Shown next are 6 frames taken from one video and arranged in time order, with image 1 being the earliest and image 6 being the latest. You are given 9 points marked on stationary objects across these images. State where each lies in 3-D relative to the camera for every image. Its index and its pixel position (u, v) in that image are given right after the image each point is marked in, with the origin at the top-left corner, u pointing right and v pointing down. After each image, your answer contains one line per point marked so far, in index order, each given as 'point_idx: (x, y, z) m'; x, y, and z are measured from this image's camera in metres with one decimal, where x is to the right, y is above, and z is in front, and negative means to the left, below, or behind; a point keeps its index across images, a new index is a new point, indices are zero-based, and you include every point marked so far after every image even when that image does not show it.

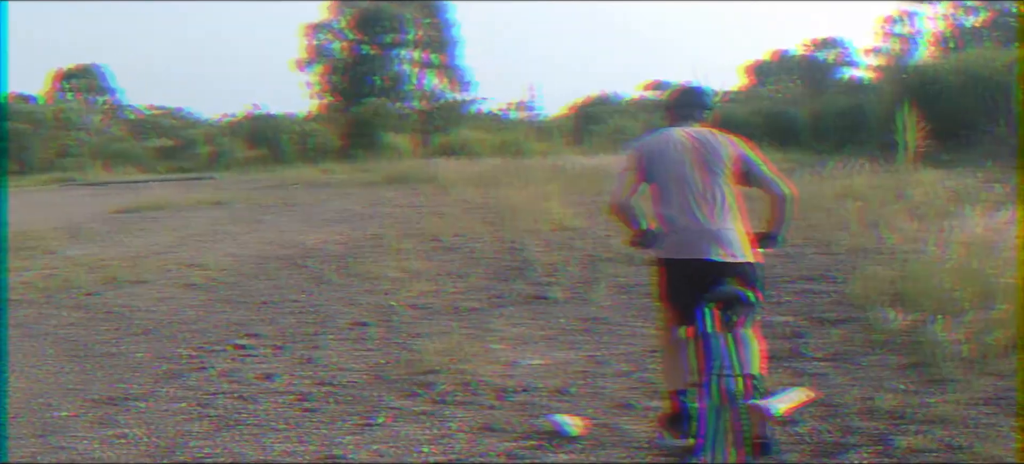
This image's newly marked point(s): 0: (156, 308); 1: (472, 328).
0: (-3.0, -0.6, +7.4) m
1: (-0.2, -0.7, +6.6) m
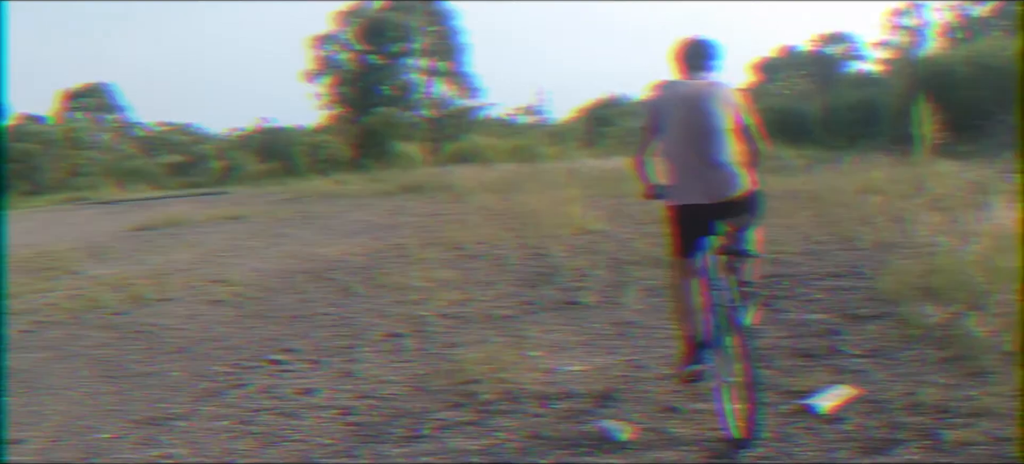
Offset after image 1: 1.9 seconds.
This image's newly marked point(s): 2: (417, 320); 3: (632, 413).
0: (-2.8, -0.8, +7.6) m
1: (0.0, -0.8, +6.8) m
2: (-0.8, -0.7, +7.3) m
3: (+0.8, -1.1, +5.6) m
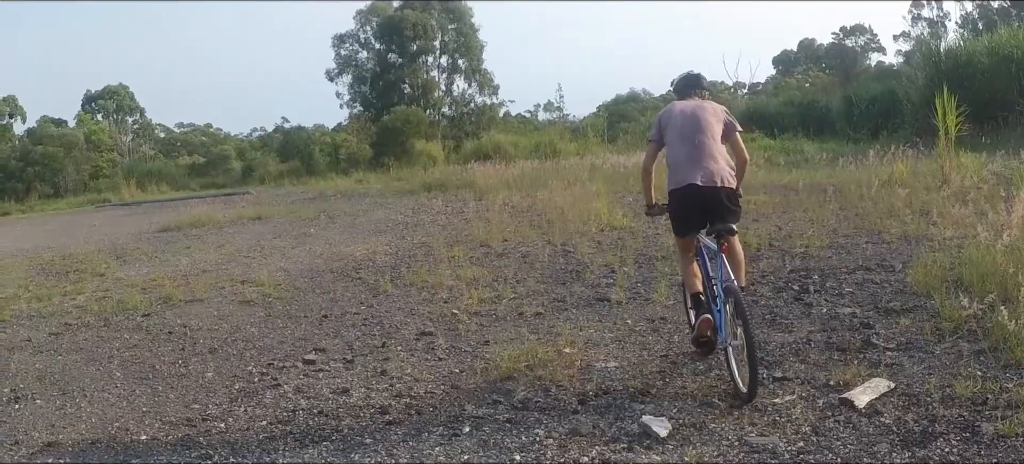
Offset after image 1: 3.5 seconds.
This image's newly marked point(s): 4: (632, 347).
0: (-2.5, -0.8, +7.7) m
1: (+0.2, -0.8, +7.0) m
2: (-0.5, -0.7, +7.4) m
3: (+1.0, -1.2, +5.8) m
4: (+0.9, -0.9, +6.7) m
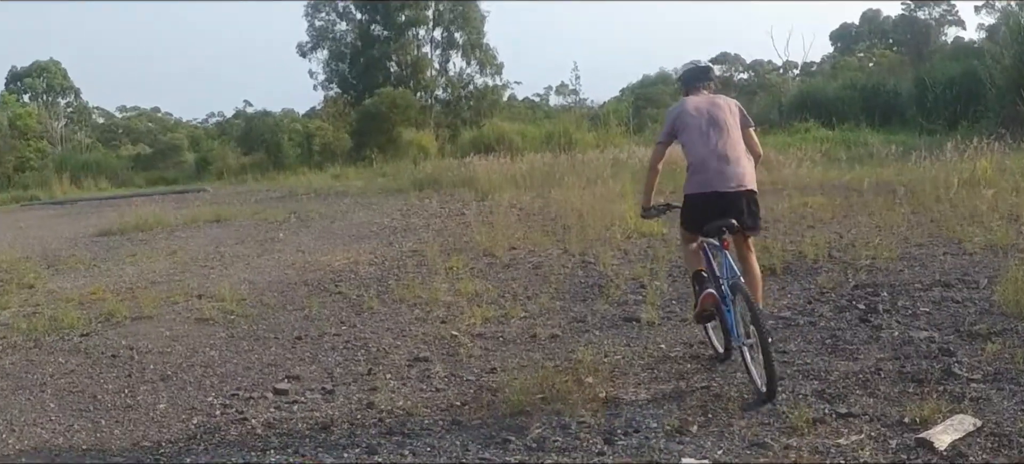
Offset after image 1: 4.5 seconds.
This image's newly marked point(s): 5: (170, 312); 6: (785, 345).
0: (-2.5, -0.9, +6.5) m
1: (+0.3, -0.8, +5.9) m
2: (-0.5, -0.7, +6.3) m
3: (+1.1, -1.2, +4.8) m
4: (+1.0, -0.9, +5.7) m
5: (-2.8, -0.6, +7.1) m
6: (+1.8, -0.8, +5.9) m
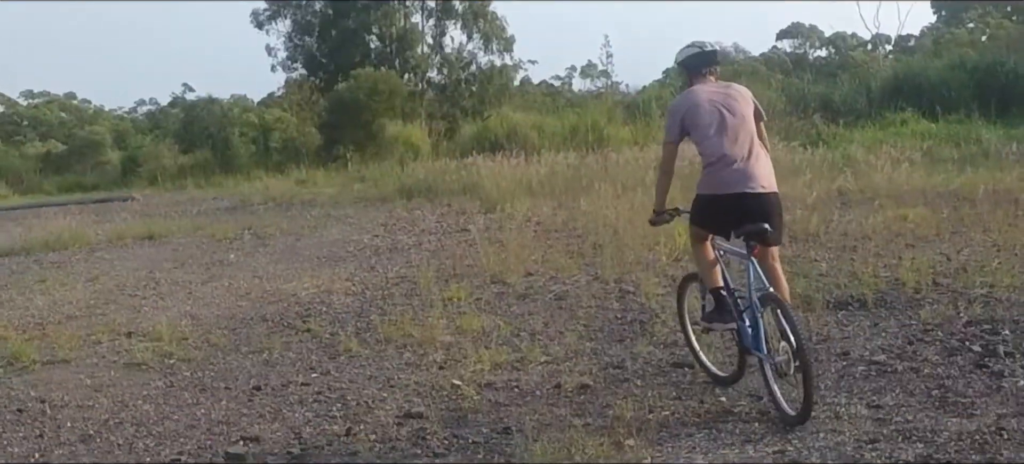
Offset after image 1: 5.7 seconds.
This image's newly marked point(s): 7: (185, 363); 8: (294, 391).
0: (-2.4, -1.0, +5.2) m
1: (+0.4, -0.9, +4.7) m
2: (-0.4, -0.9, +5.0) m
3: (+1.3, -1.4, +3.6) m
4: (+1.1, -1.0, +4.4) m
5: (-2.7, -0.7, +5.8) m
6: (+1.9, -0.9, +4.7) m
7: (-2.0, -0.8, +5.6) m
8: (-1.3, -0.9, +5.2) m
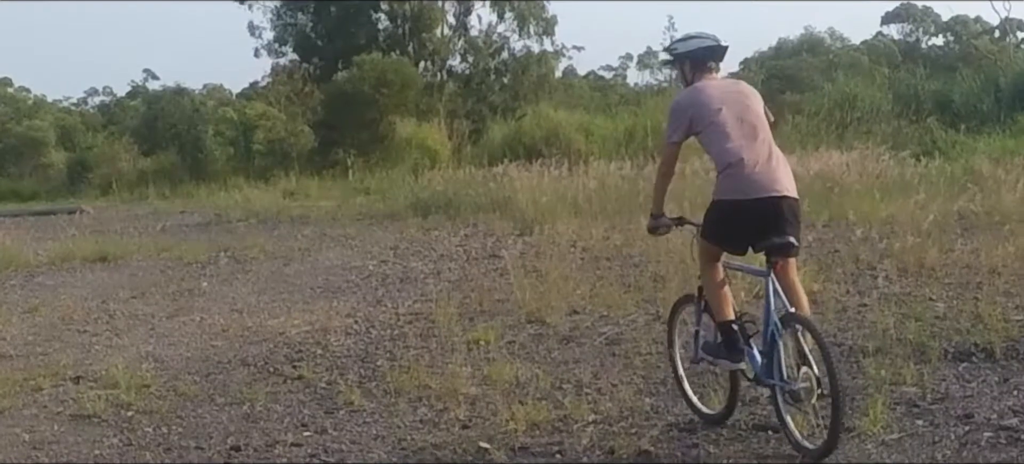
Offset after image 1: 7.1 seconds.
0: (-2.3, -1.1, +4.2) m
1: (+0.6, -1.1, +3.8) m
2: (-0.2, -1.0, +4.1) m
3: (+1.5, -1.5, +2.7) m
4: (+1.2, -1.2, +3.6) m
5: (-2.6, -0.8, +4.8) m
6: (+2.1, -1.0, +3.8) m
7: (-1.9, -0.8, +4.6) m
8: (-1.1, -1.0, +4.2) m
